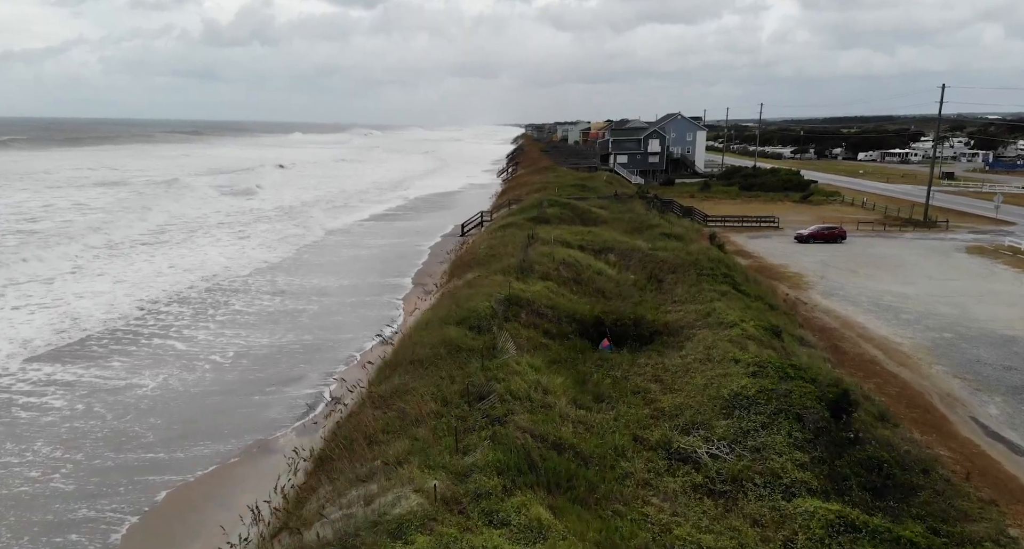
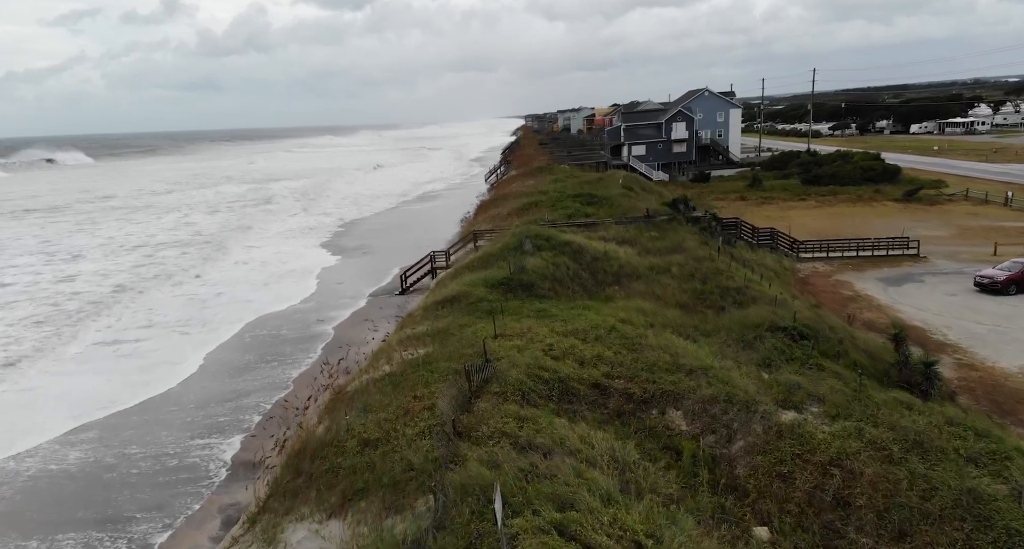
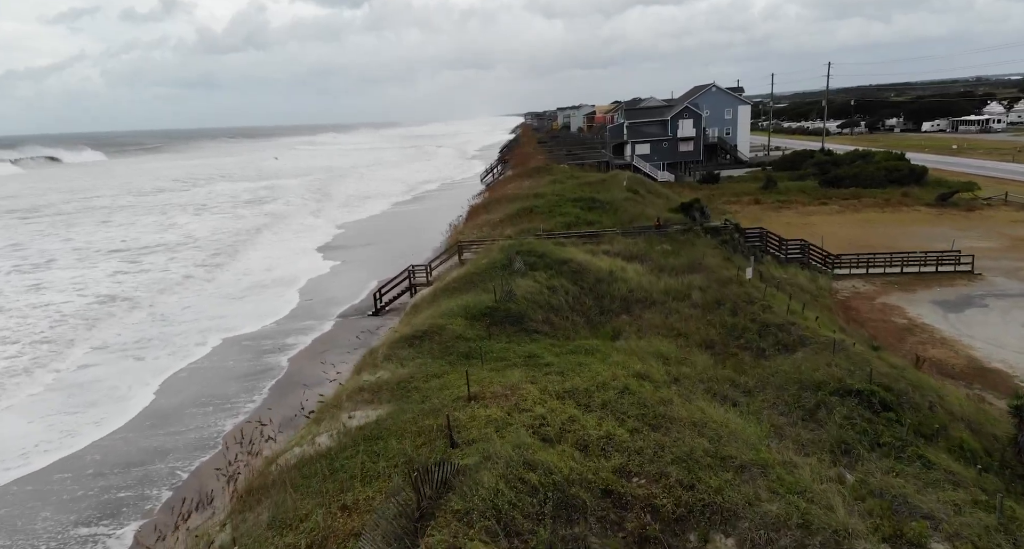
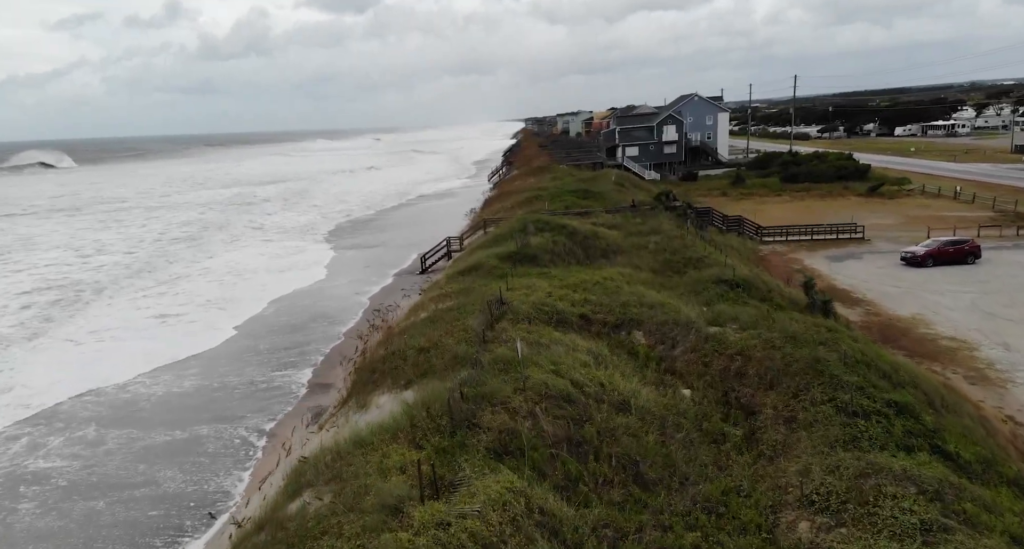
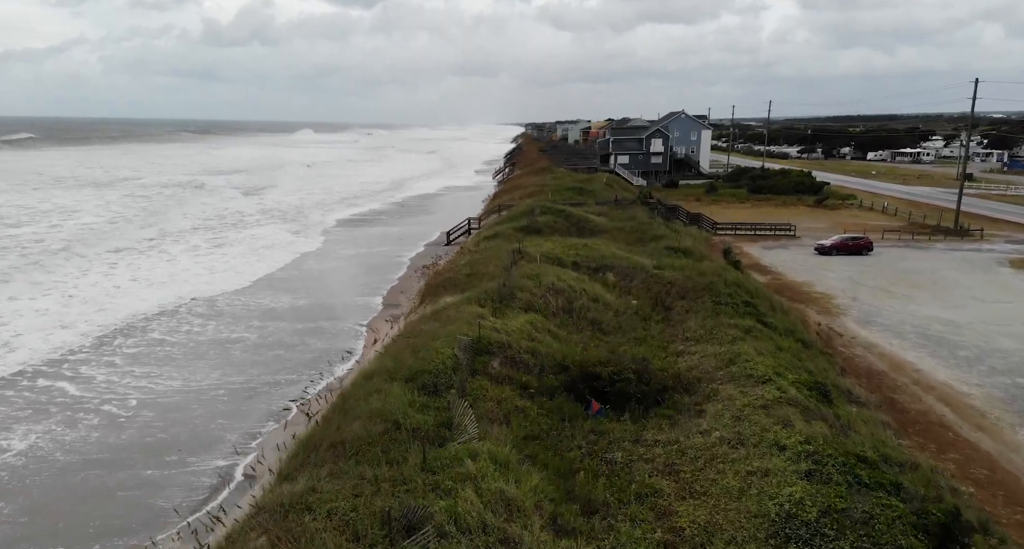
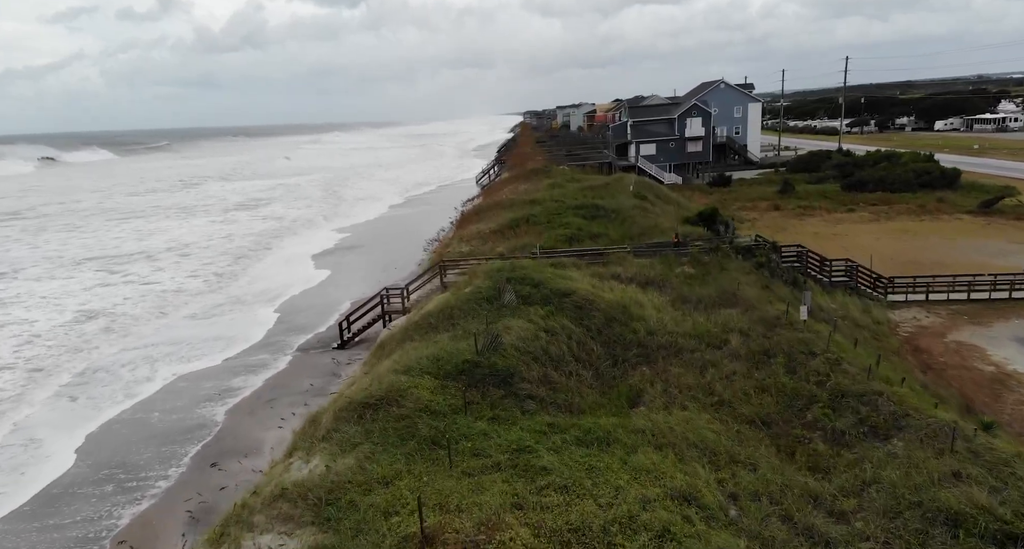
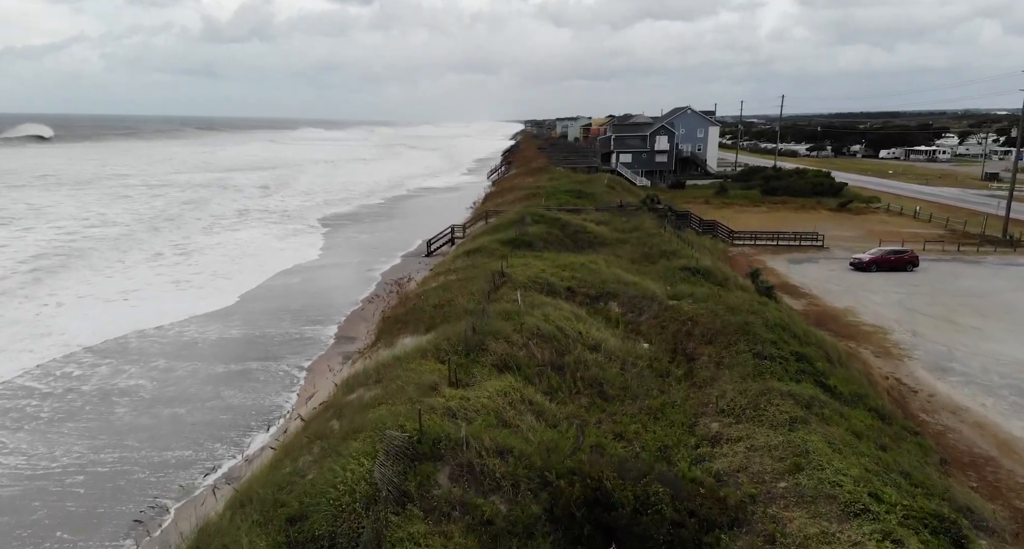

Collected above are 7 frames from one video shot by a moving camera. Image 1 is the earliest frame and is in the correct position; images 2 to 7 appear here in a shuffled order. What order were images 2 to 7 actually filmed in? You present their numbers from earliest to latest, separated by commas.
5, 7, 4, 2, 3, 6
